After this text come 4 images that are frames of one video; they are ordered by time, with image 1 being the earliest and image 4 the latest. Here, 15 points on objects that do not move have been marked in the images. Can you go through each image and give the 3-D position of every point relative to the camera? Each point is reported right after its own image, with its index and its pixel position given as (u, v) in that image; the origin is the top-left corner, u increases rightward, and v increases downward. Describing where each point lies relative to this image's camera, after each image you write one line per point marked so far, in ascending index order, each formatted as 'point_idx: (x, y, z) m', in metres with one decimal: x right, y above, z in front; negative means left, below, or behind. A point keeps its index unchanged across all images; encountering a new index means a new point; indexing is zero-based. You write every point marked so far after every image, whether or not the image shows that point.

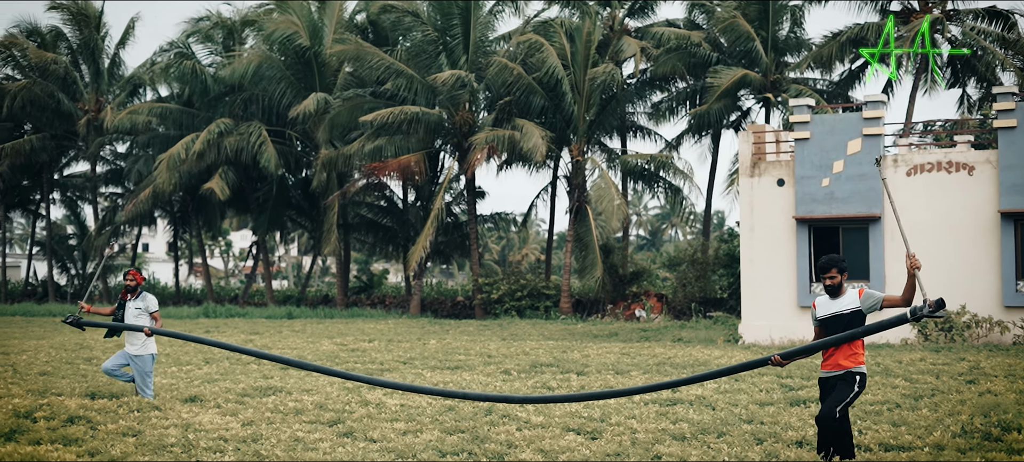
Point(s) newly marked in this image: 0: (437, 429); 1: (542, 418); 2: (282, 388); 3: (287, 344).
0: (-1.2, -3.0, +13.2) m
1: (+0.4, -3.0, +14.0) m
2: (-3.9, -2.7, +14.7) m
3: (-4.7, -2.4, +17.9) m
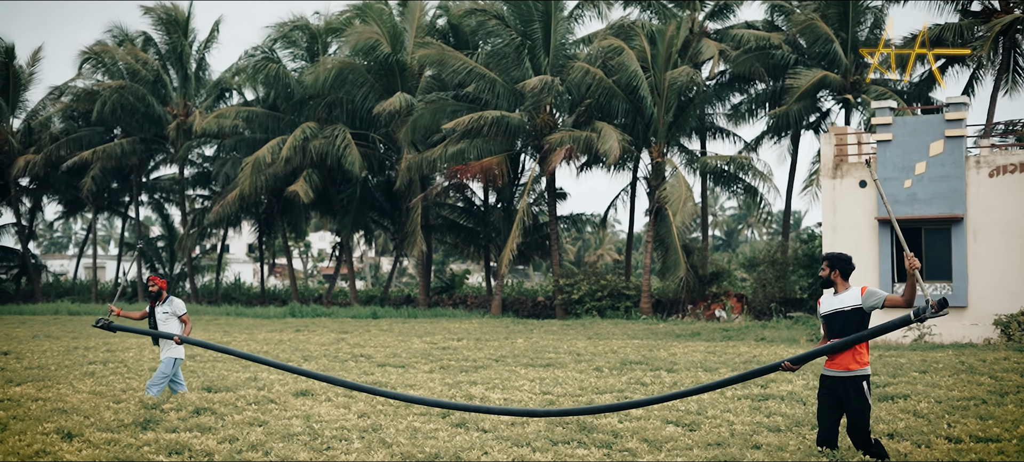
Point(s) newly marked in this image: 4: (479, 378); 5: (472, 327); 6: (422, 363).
0: (+0.5, -2.9, +13.4) m
1: (+2.1, -3.0, +14.1) m
2: (-2.2, -2.7, +15.0) m
3: (-2.8, -2.4, +18.2) m
4: (-0.6, -2.7, +15.8) m
5: (-0.9, -2.2, +19.6) m
6: (-1.8, -2.6, +16.6) m
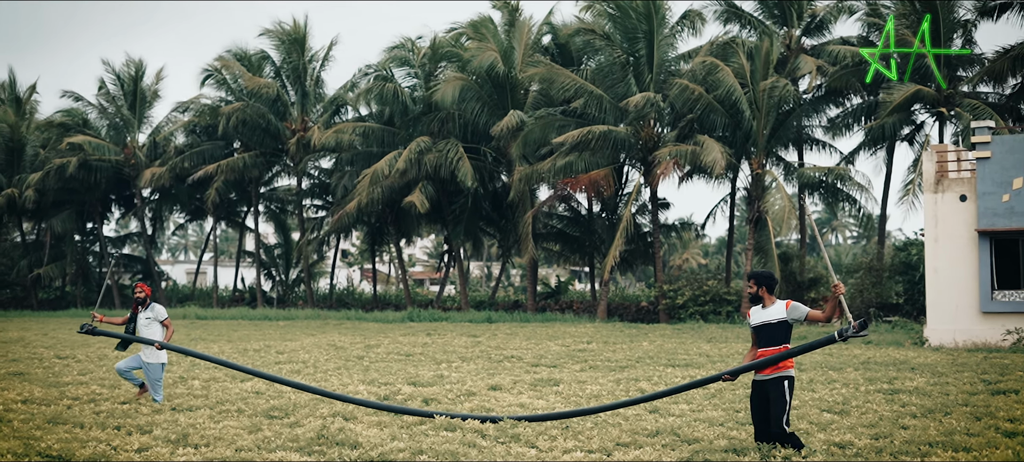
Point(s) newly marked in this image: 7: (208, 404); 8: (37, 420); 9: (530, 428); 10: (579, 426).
0: (+3.6, -3.0, +14.5) m
1: (+5.1, -3.0, +15.3) m
2: (+0.9, -2.8, +16.0) m
3: (+0.1, -2.5, +19.2) m
4: (+2.4, -2.8, +16.9) m
5: (+2.0, -2.4, +20.7) m
6: (+1.2, -2.7, +17.7) m
7: (-4.3, -2.4, +12.0) m
8: (-5.8, -2.3, +10.5) m
9: (+0.3, -2.7, +11.6) m
10: (+0.9, -2.8, +12.3) m
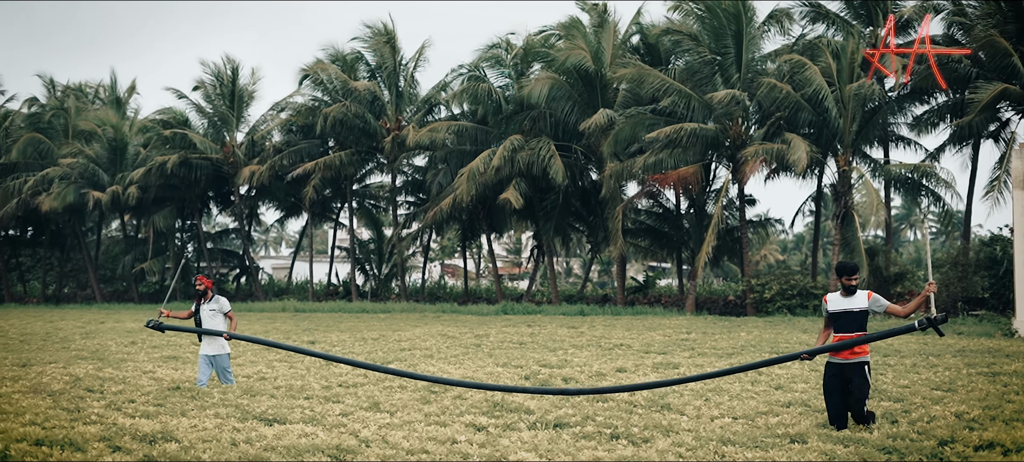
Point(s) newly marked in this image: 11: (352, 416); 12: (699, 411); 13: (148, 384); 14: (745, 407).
0: (+5.8, -2.8, +14.9) m
1: (+7.4, -2.8, +15.7) m
2: (+3.1, -2.6, +16.5) m
3: (+2.5, -2.4, +19.7) m
4: (+4.7, -2.6, +17.4) m
5: (+4.3, -2.3, +21.2) m
6: (+3.5, -2.5, +18.2) m
7: (-2.1, -2.2, +12.6) m
8: (-3.7, -2.1, +11.1) m
9: (+2.4, -2.5, +12.1) m
10: (+3.1, -2.6, +12.7) m
11: (-1.9, -2.1, +9.9) m
12: (+2.7, -2.6, +12.1) m
13: (-4.8, -2.0, +11.3) m
14: (+3.5, -2.6, +12.5) m
